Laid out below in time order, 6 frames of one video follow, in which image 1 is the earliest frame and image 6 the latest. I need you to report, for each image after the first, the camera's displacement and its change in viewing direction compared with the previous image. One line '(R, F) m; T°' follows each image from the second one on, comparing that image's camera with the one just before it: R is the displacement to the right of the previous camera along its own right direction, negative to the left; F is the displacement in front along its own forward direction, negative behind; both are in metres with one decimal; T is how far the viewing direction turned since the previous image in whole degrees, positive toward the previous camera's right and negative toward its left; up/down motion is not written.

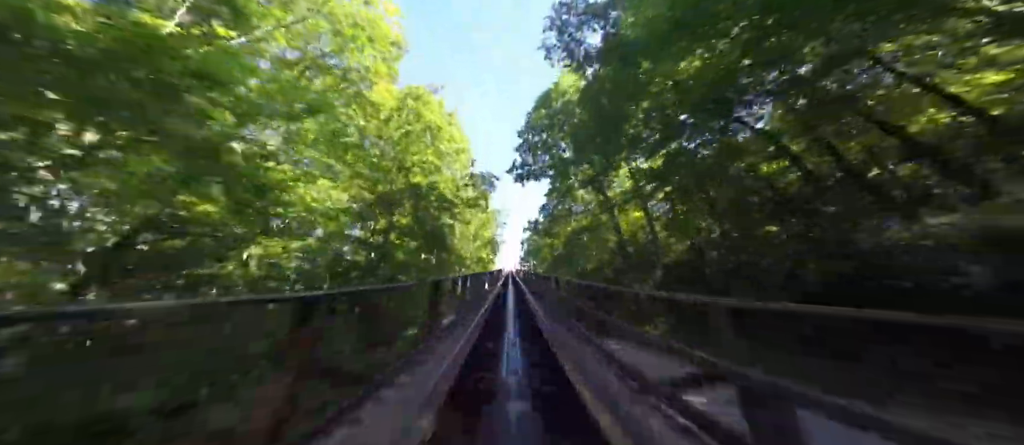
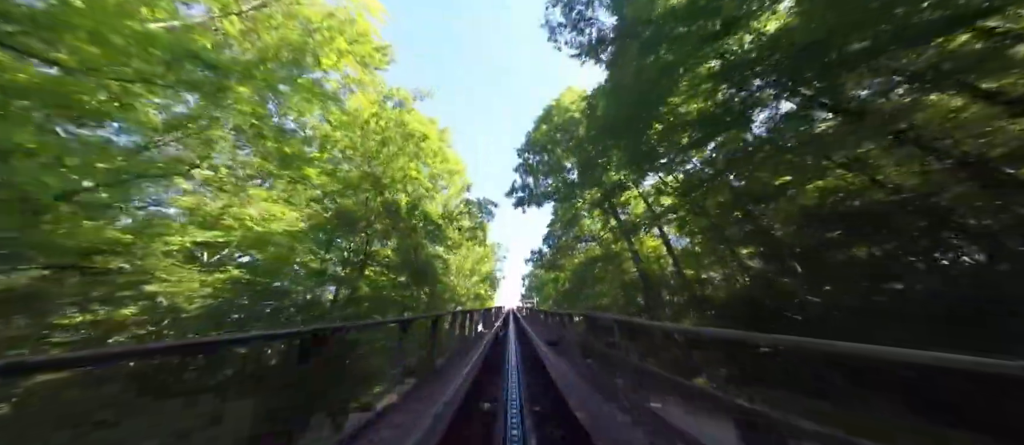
(0.0, +1.7) m; 0°
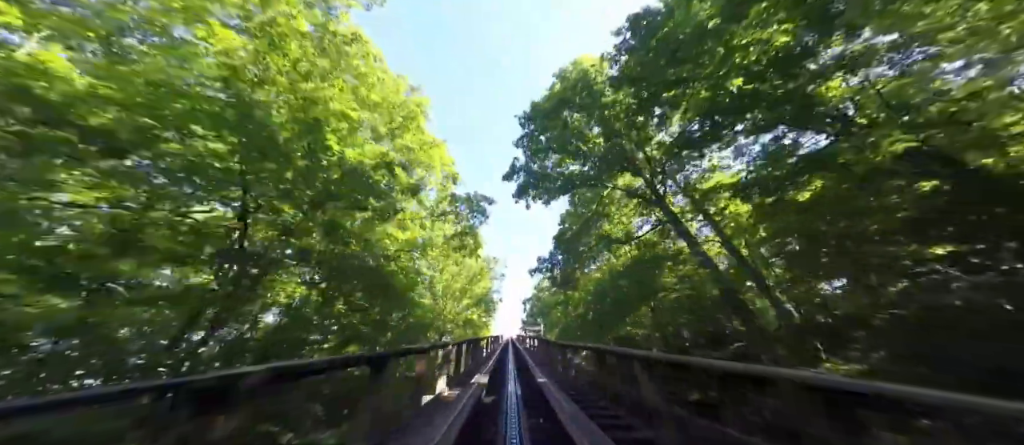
(+0.1, +3.4) m; 0°
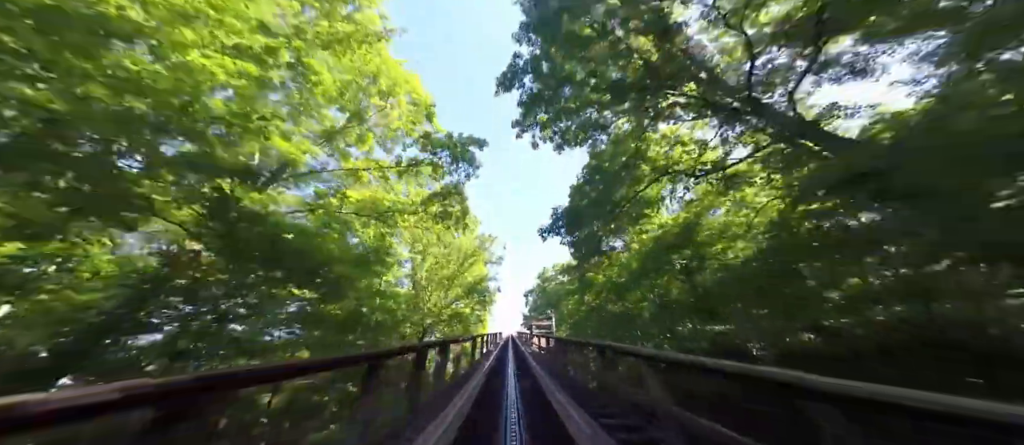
(0.0, +2.9) m; 0°
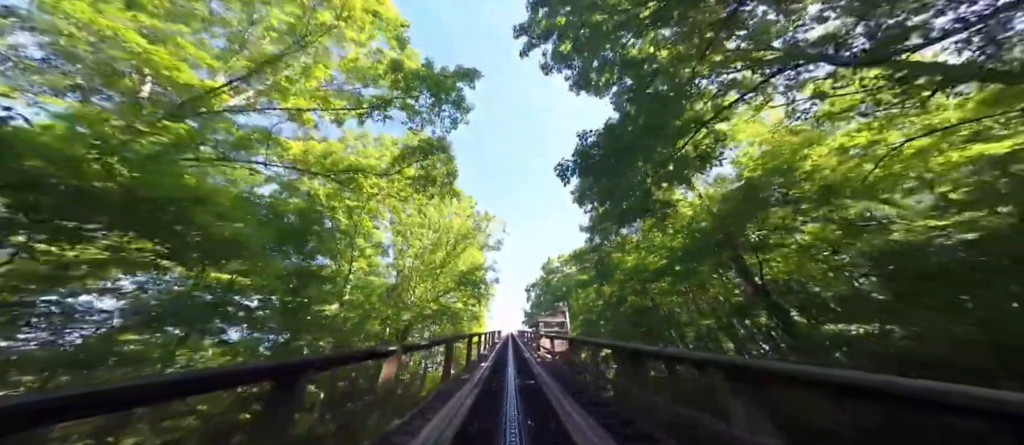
(0.0, +1.8) m; 0°
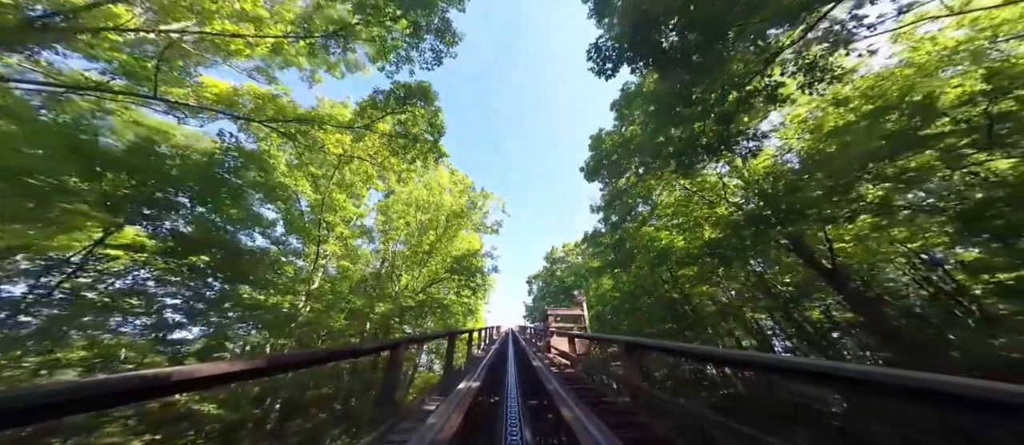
(0.0, +1.2) m; 0°
